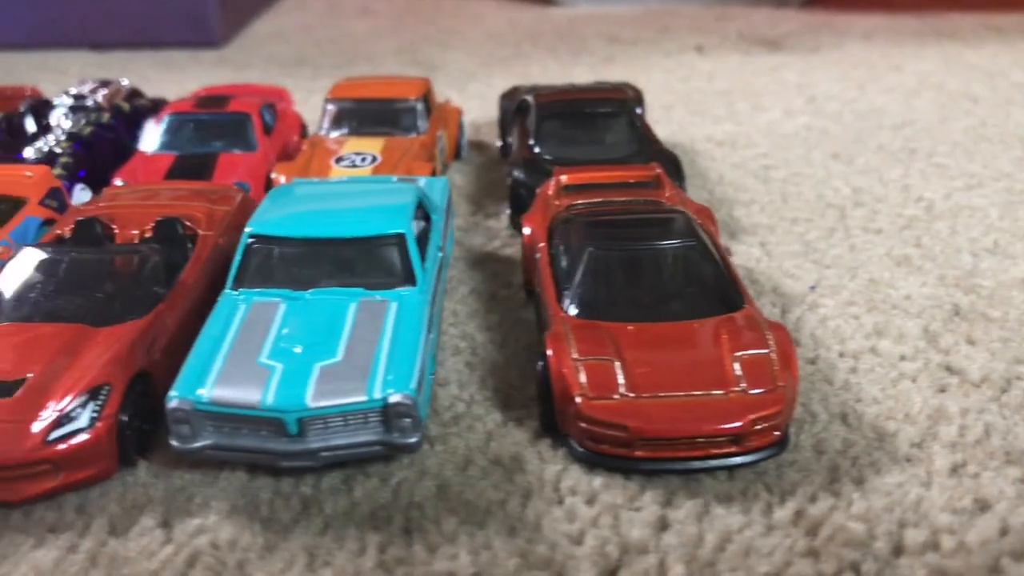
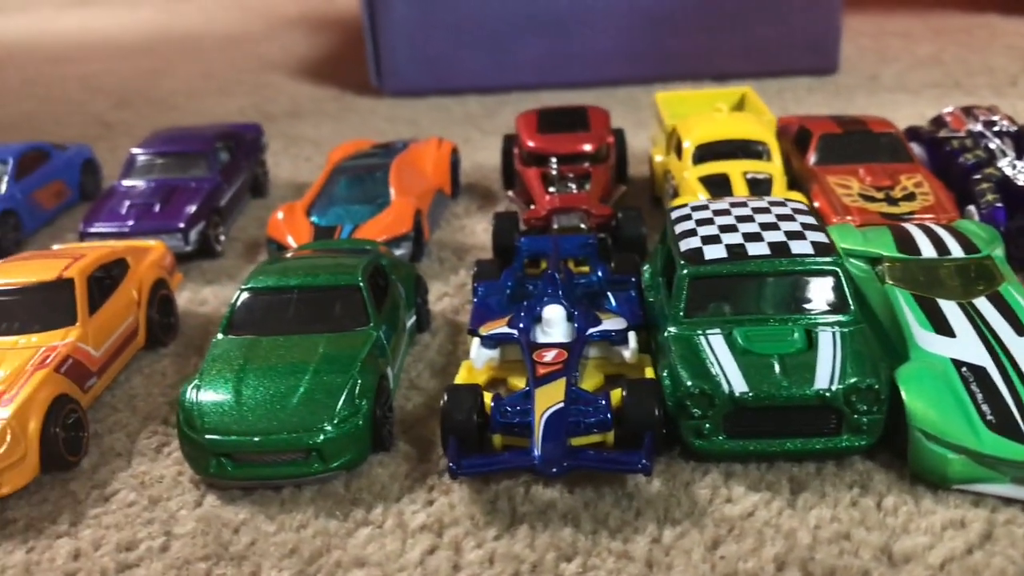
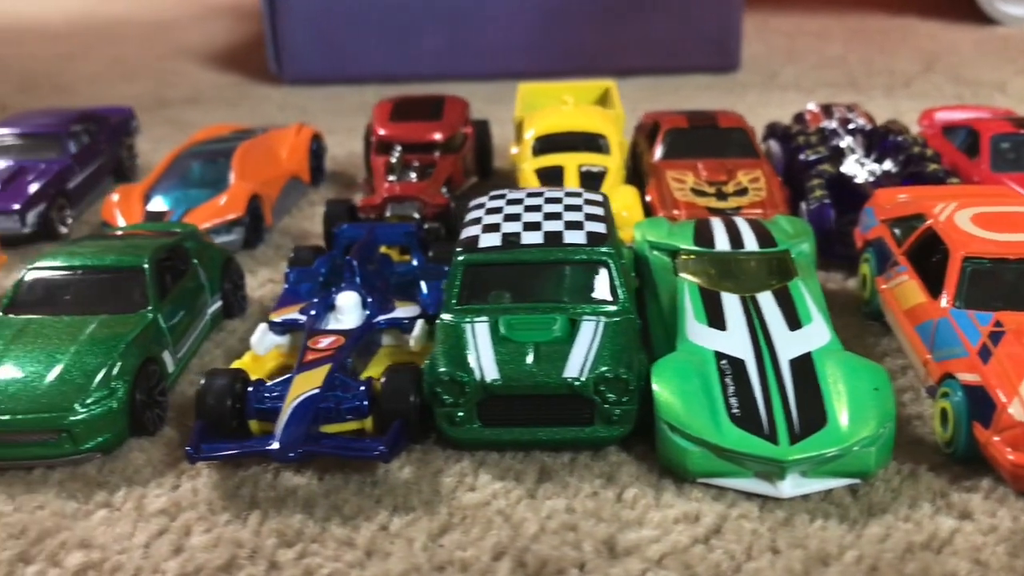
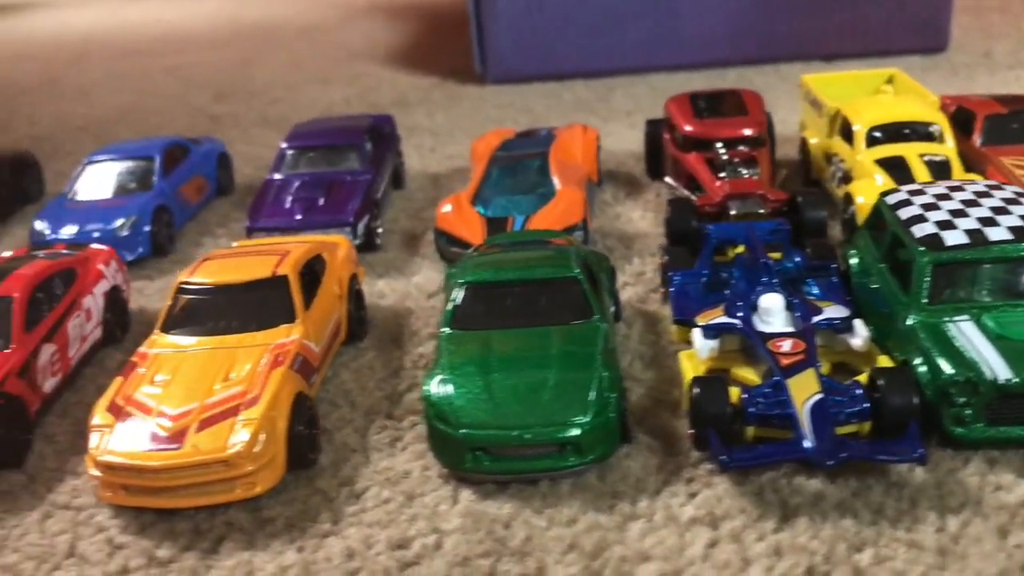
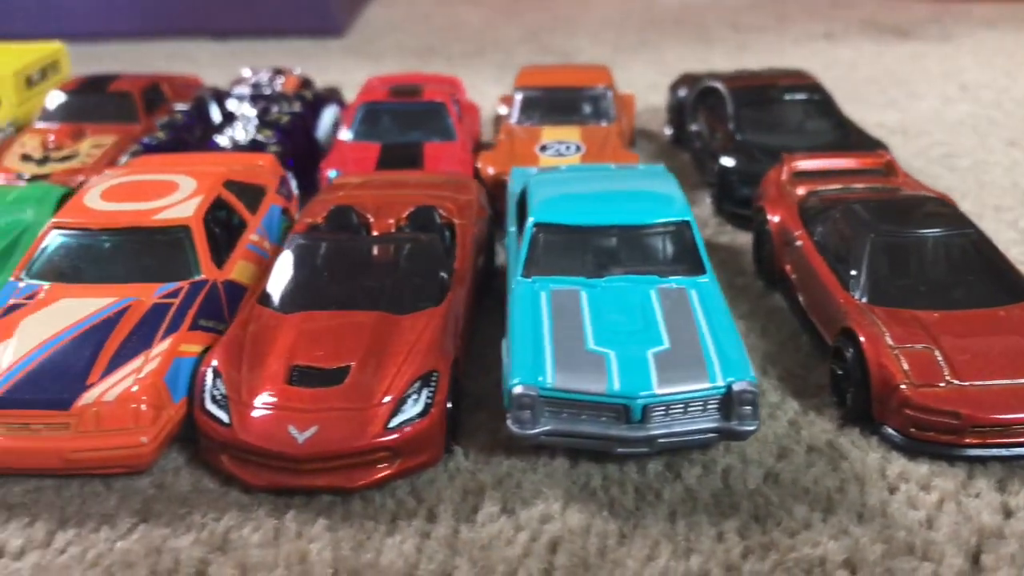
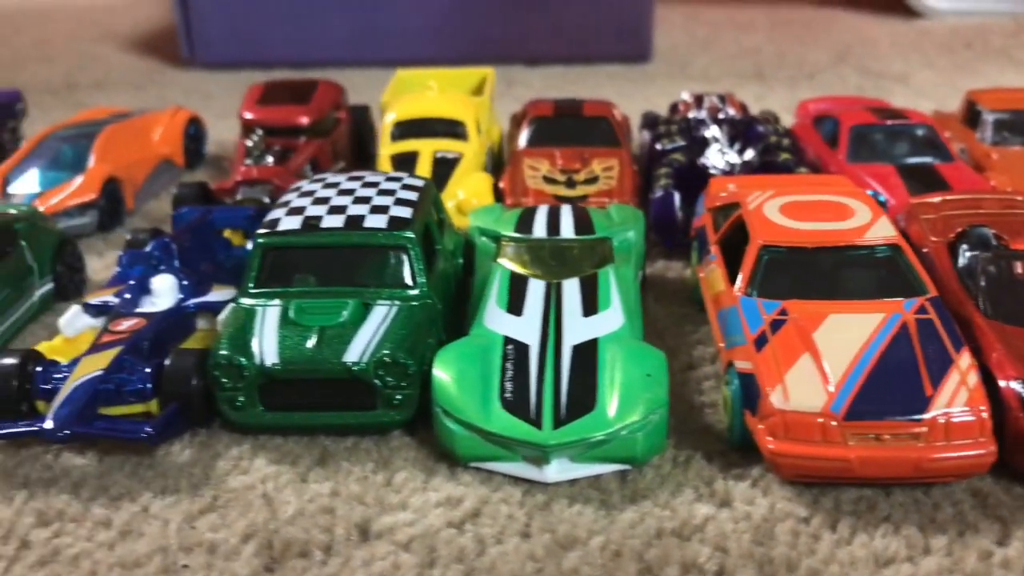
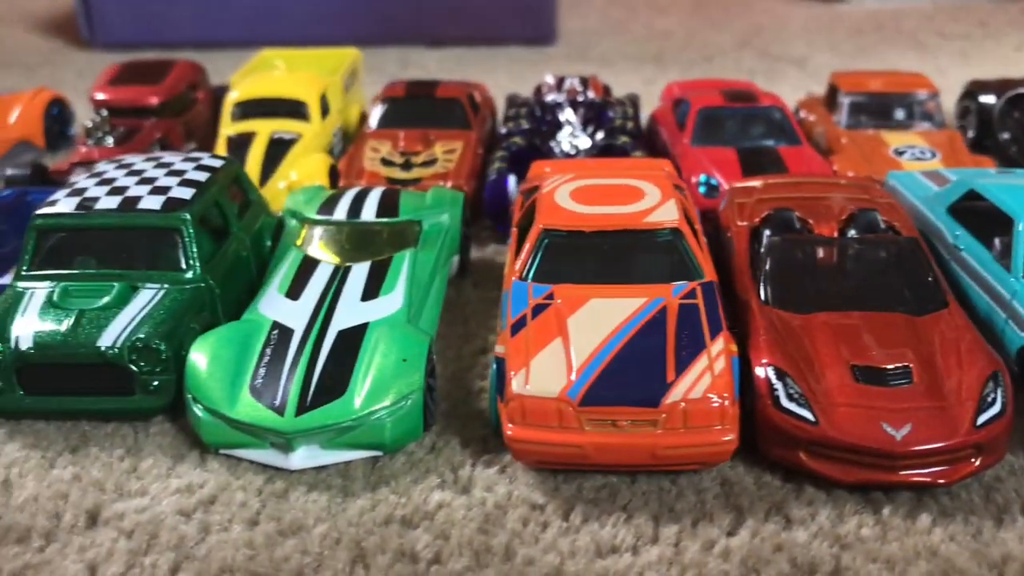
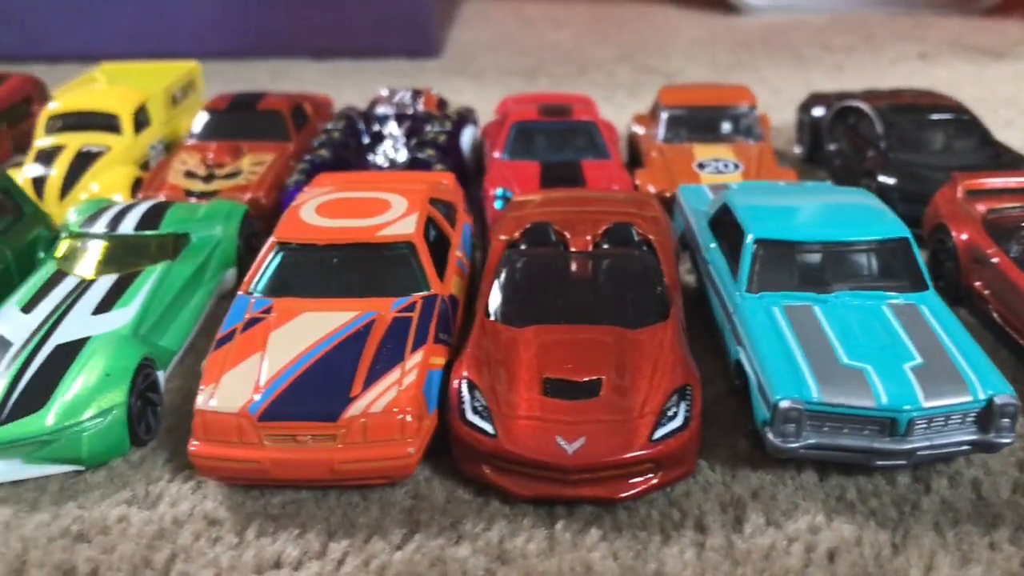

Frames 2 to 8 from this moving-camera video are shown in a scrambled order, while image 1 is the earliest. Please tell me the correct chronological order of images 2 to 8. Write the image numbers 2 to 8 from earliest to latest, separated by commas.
5, 8, 7, 6, 3, 2, 4
